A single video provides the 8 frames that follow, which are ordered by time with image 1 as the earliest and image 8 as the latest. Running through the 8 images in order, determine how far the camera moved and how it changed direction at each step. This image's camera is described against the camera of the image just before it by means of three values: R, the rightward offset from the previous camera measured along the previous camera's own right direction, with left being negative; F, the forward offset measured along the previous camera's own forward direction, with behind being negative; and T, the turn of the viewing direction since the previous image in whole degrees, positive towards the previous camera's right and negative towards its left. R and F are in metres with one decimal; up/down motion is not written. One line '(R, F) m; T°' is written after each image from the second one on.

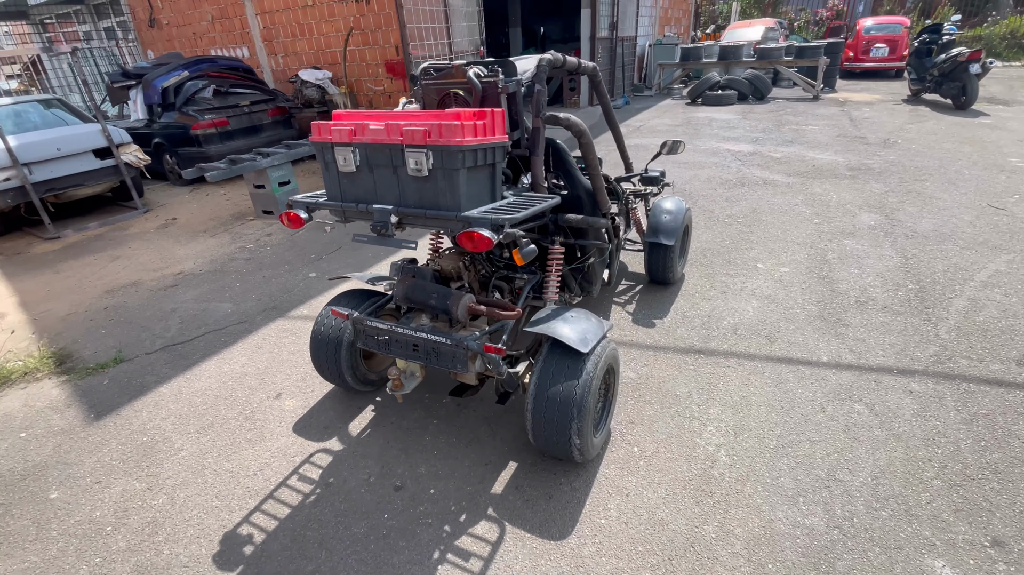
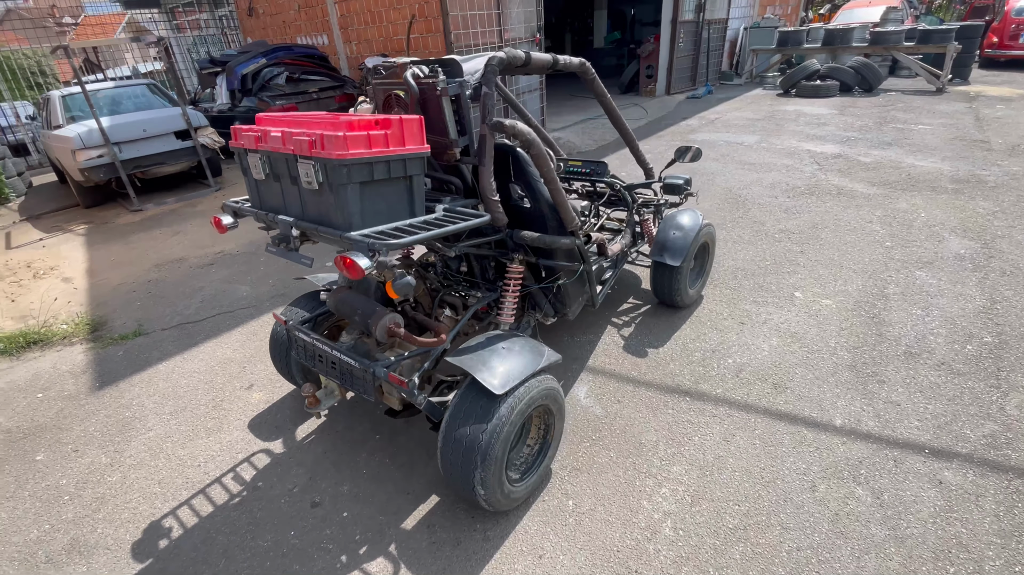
(+0.6, +0.3) m; -10°
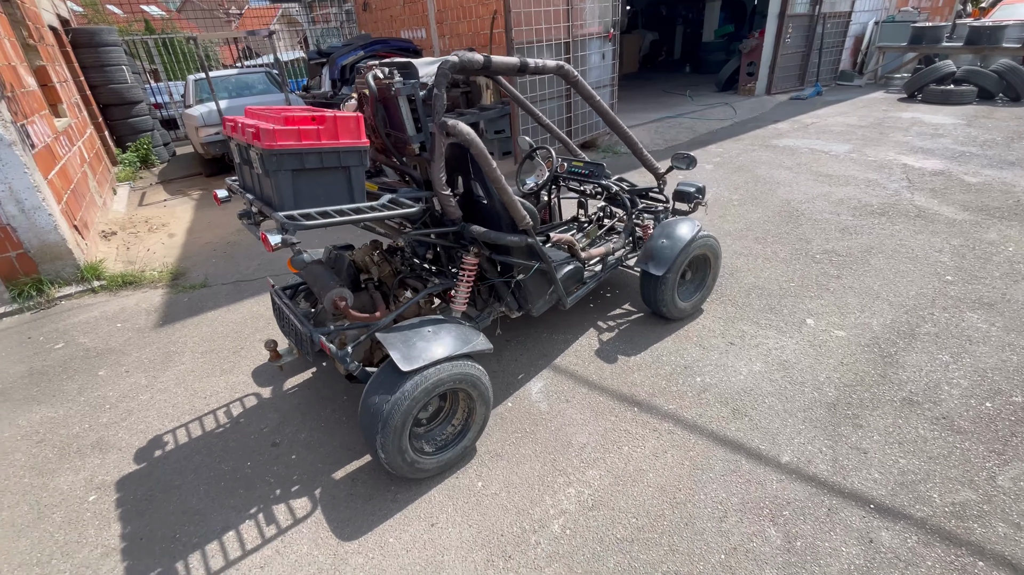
(+0.7, 0.0) m; -11°
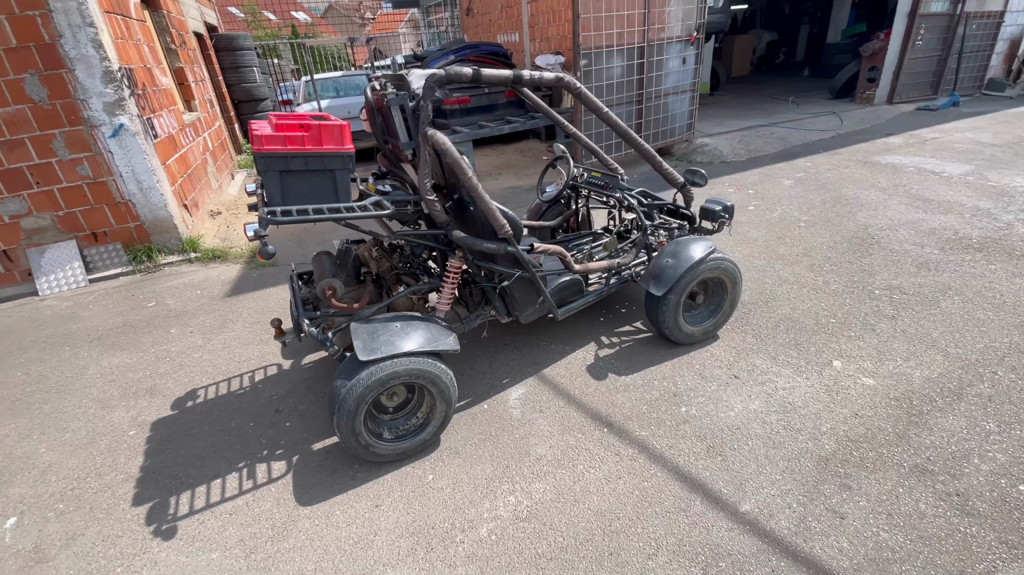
(+0.6, 0.0) m; -11°
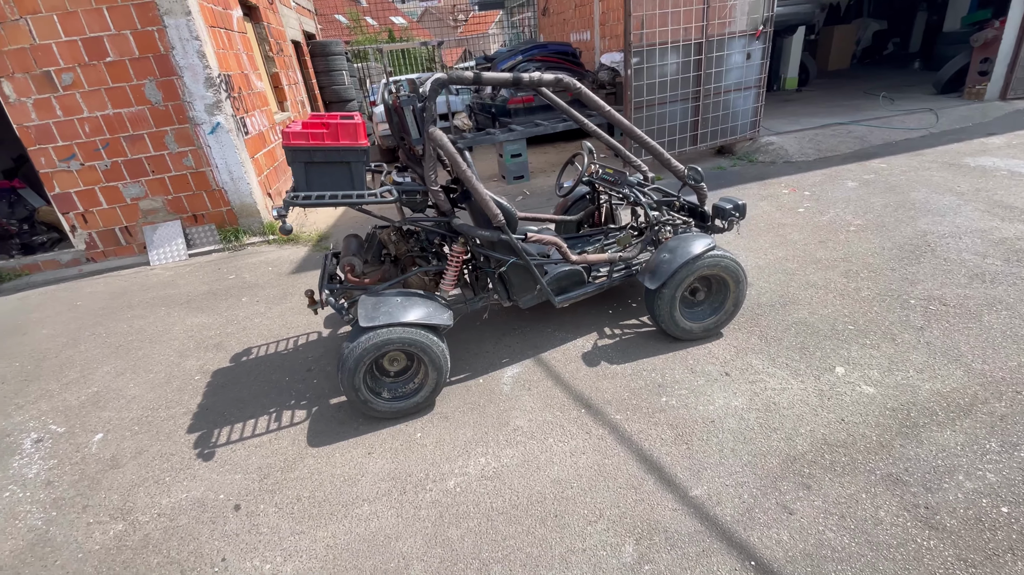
(+0.5, -0.2) m; -9°
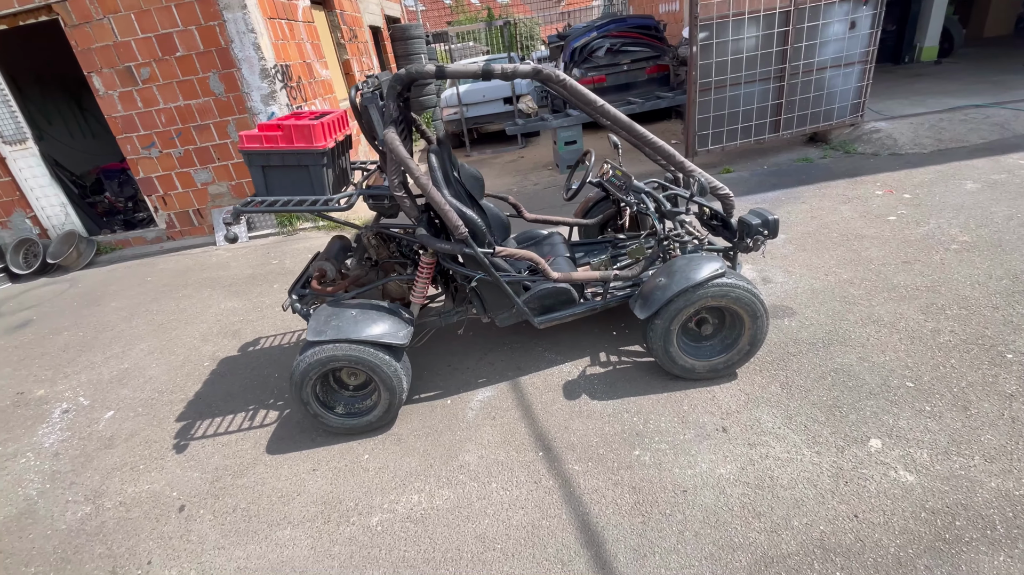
(+0.6, +0.4) m; -11°
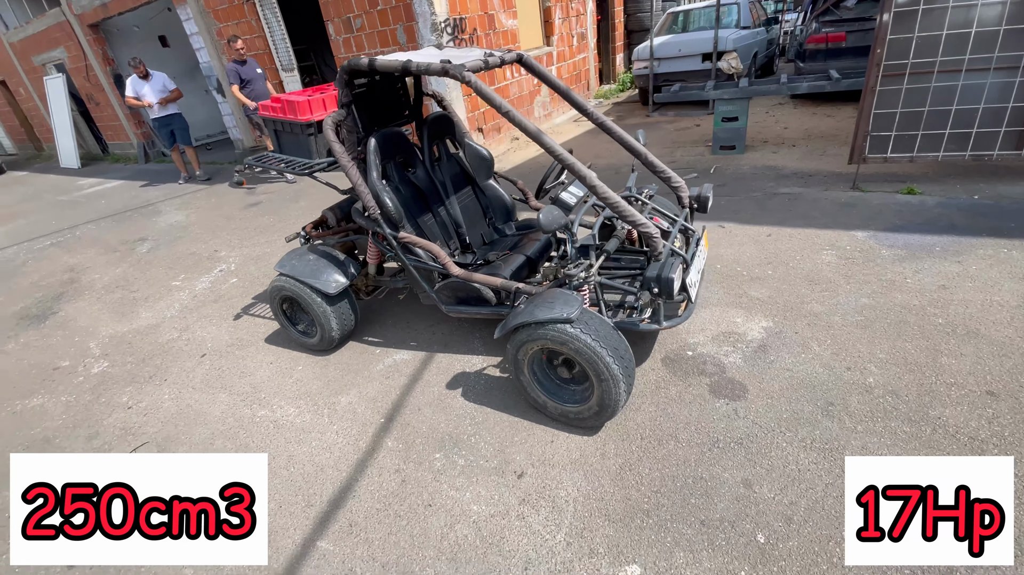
(+1.7, +0.4) m; -27°
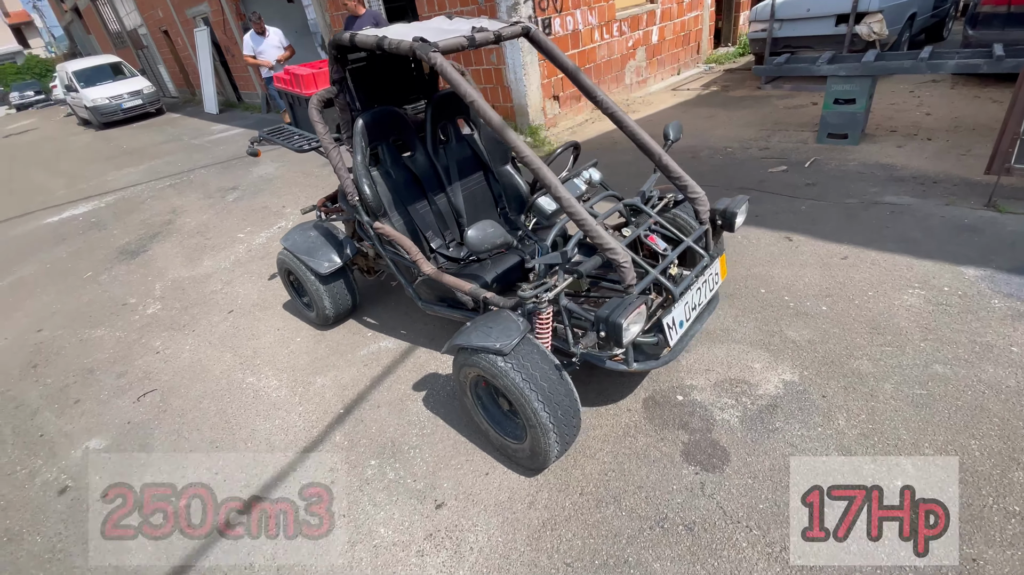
(+0.6, +0.3) m; -12°
